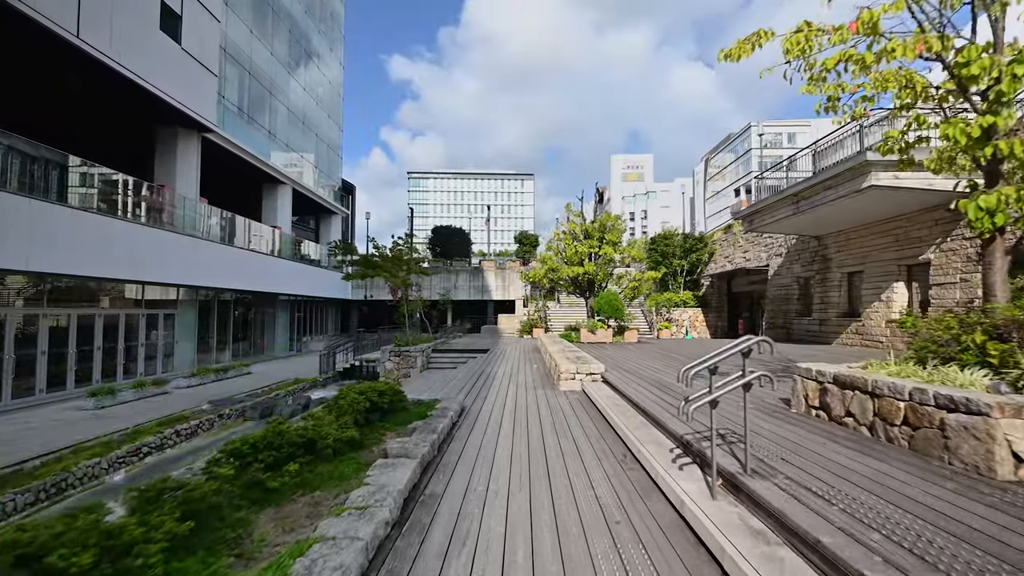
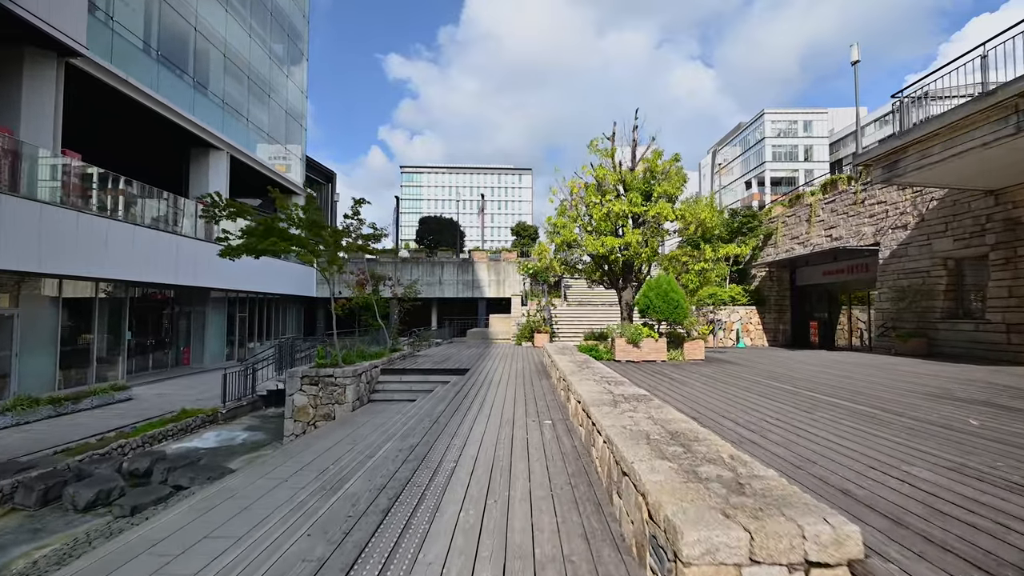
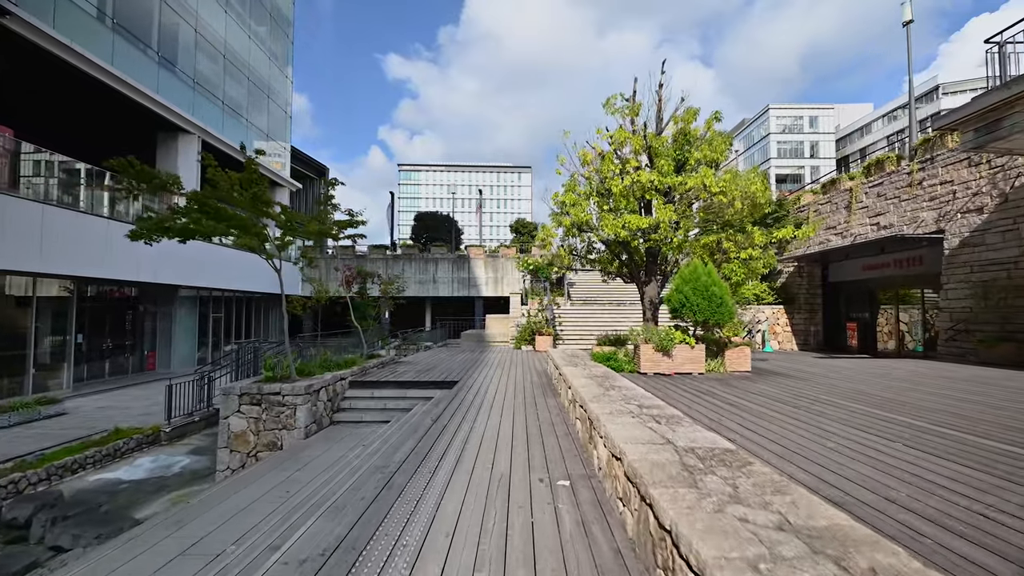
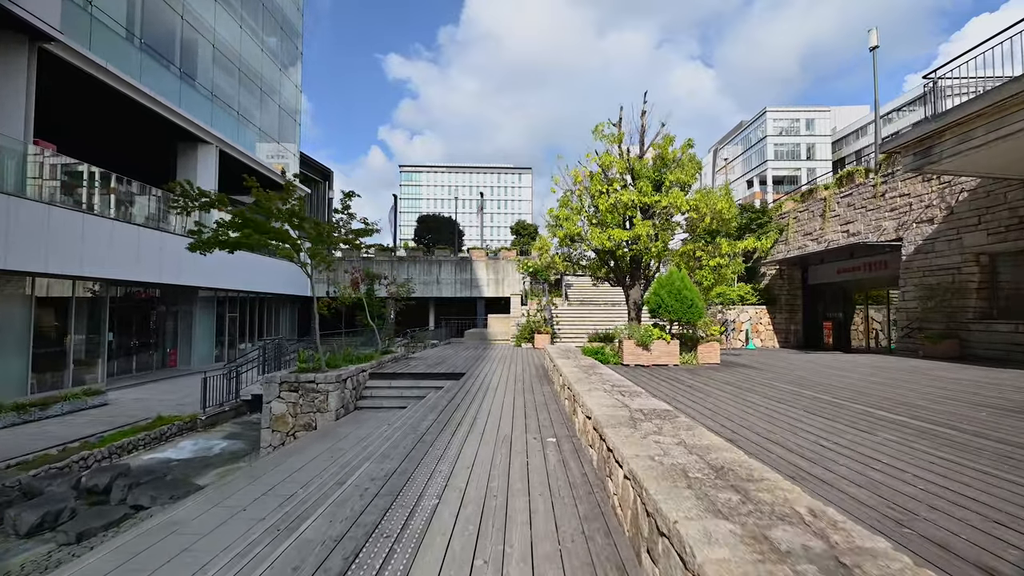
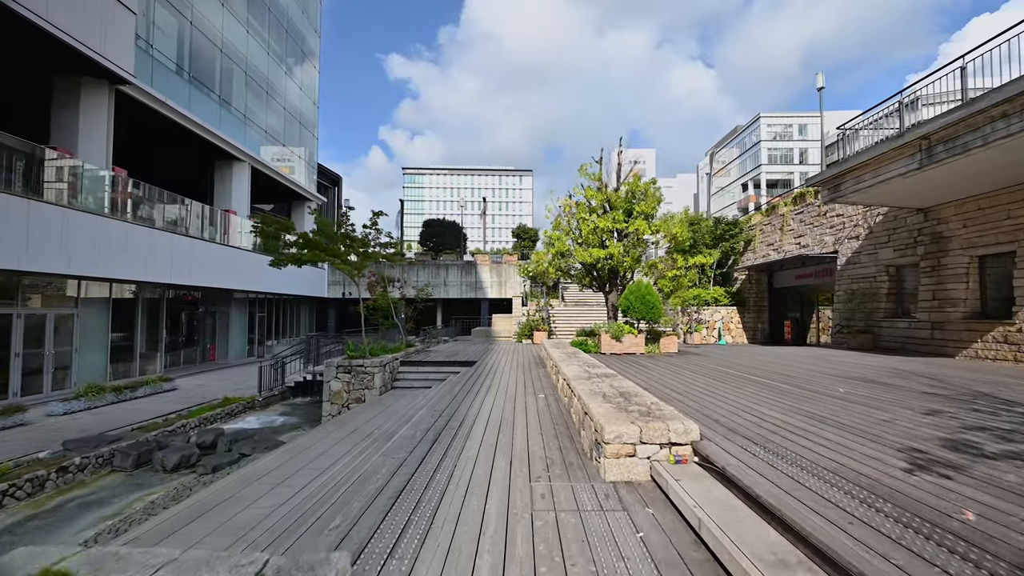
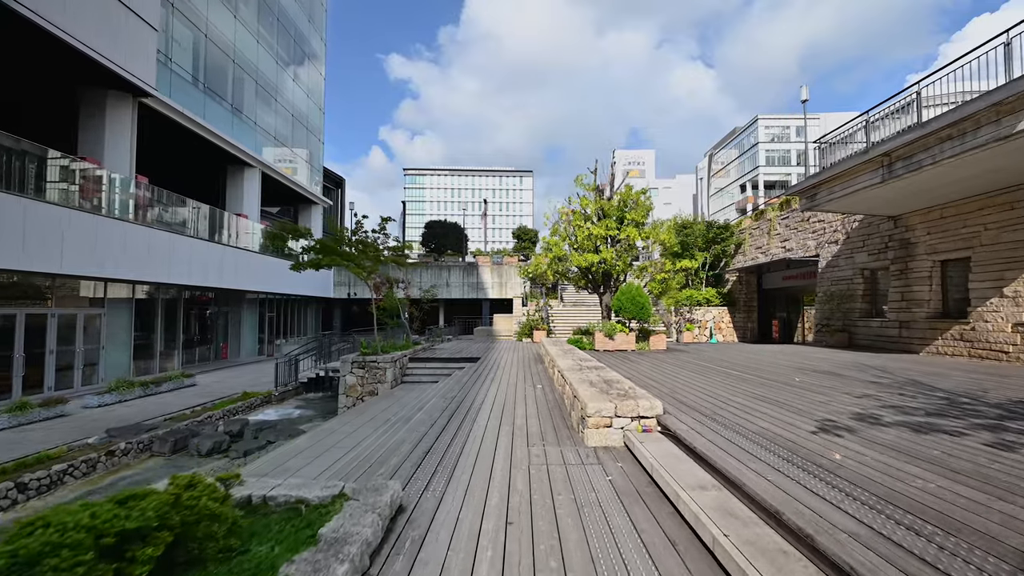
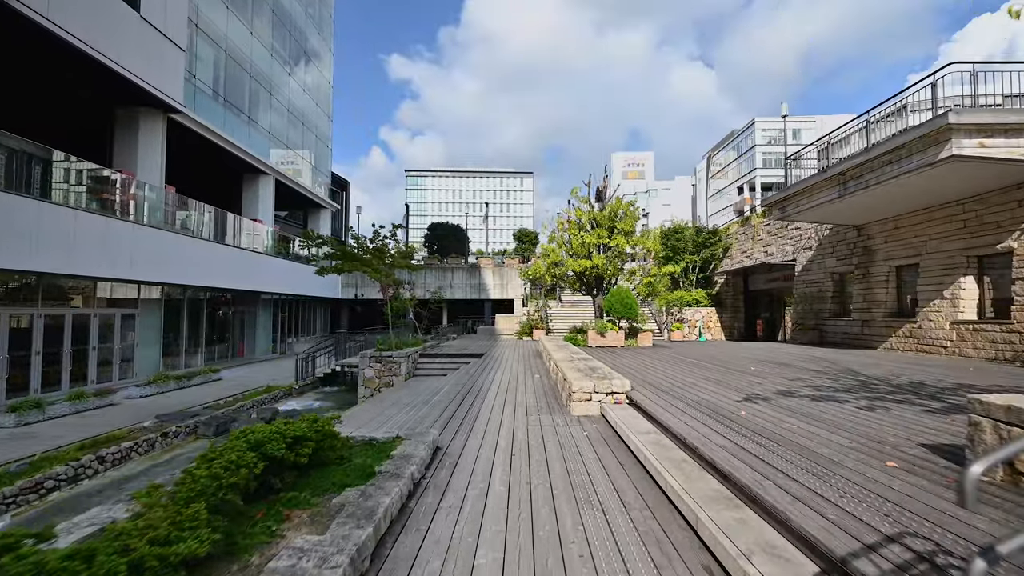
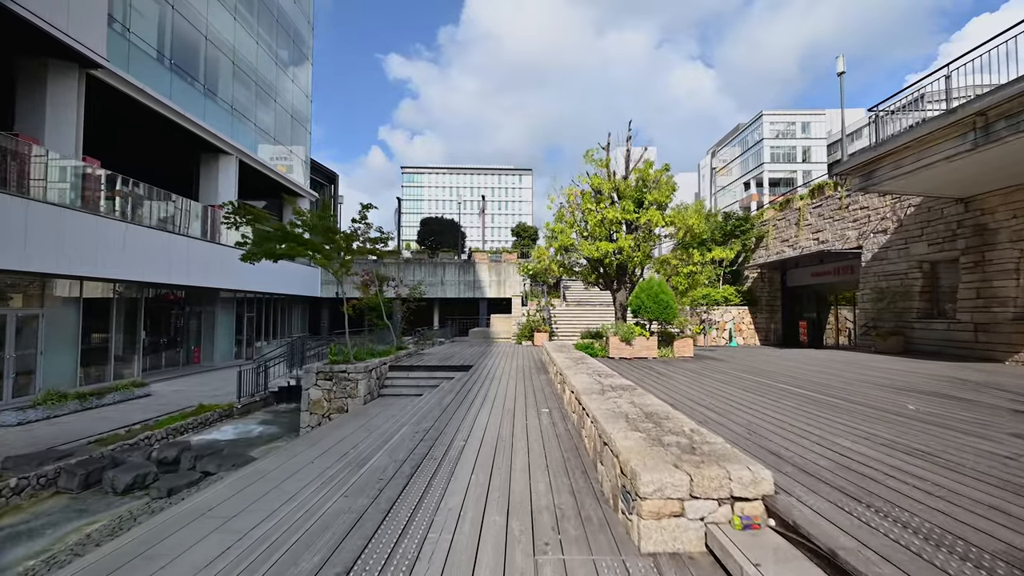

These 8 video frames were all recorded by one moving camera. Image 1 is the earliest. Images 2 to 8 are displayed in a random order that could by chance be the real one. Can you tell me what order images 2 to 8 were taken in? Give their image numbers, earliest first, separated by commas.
7, 6, 5, 8, 2, 4, 3
